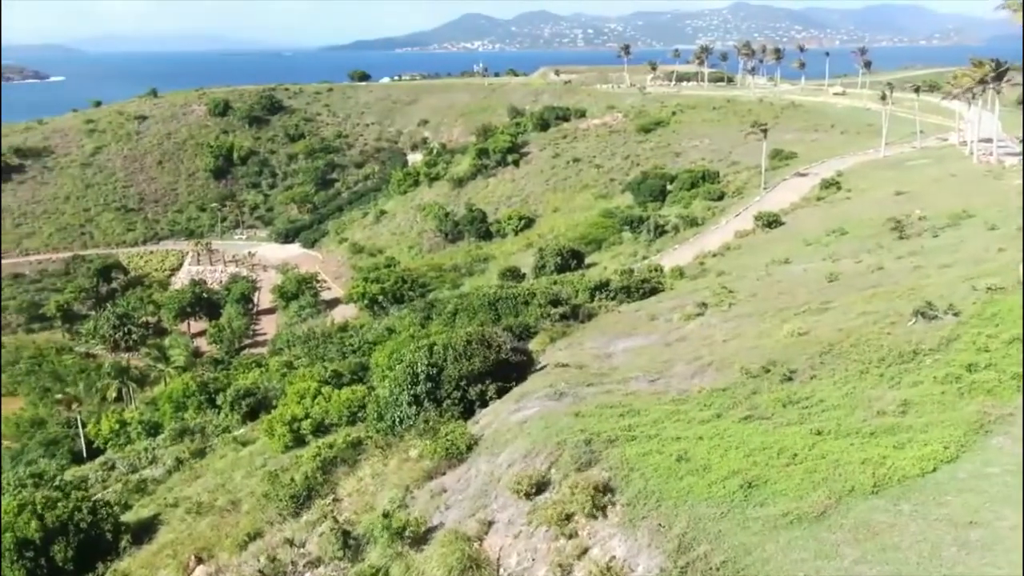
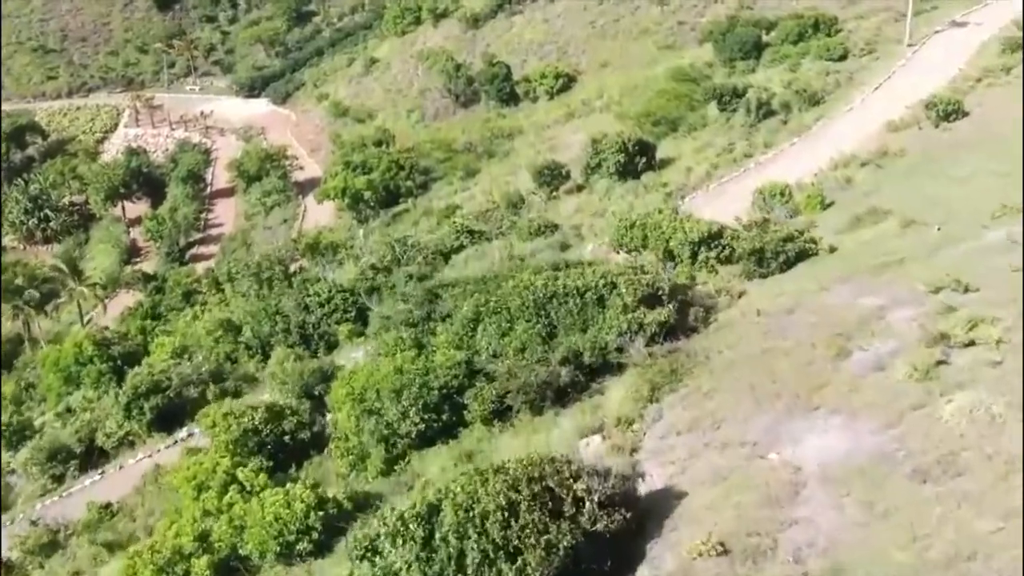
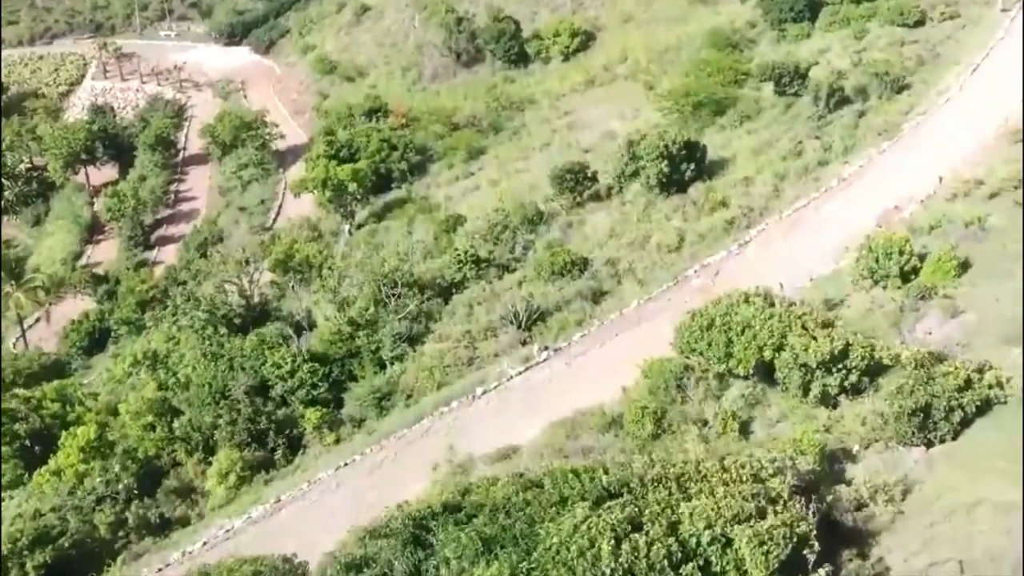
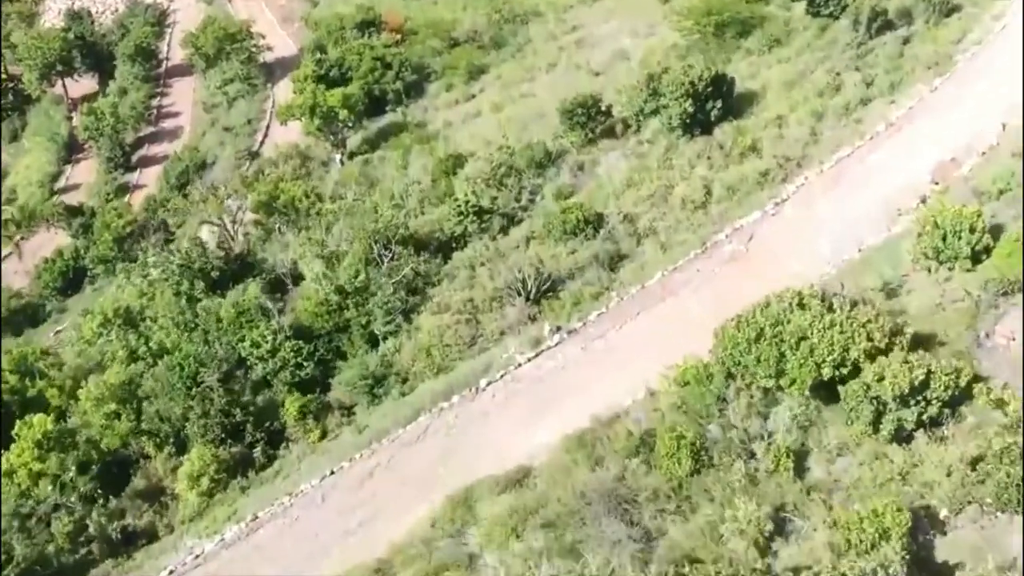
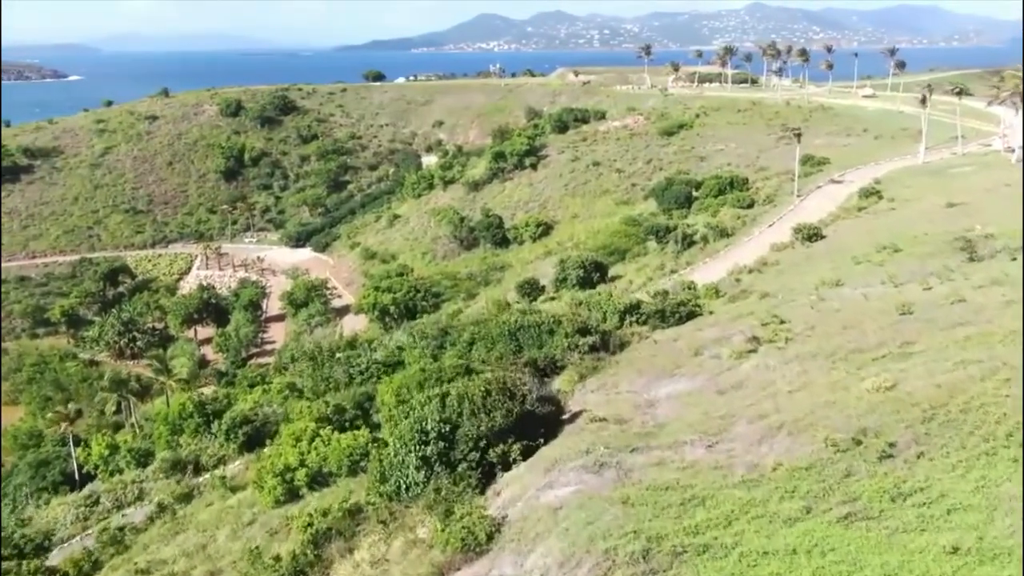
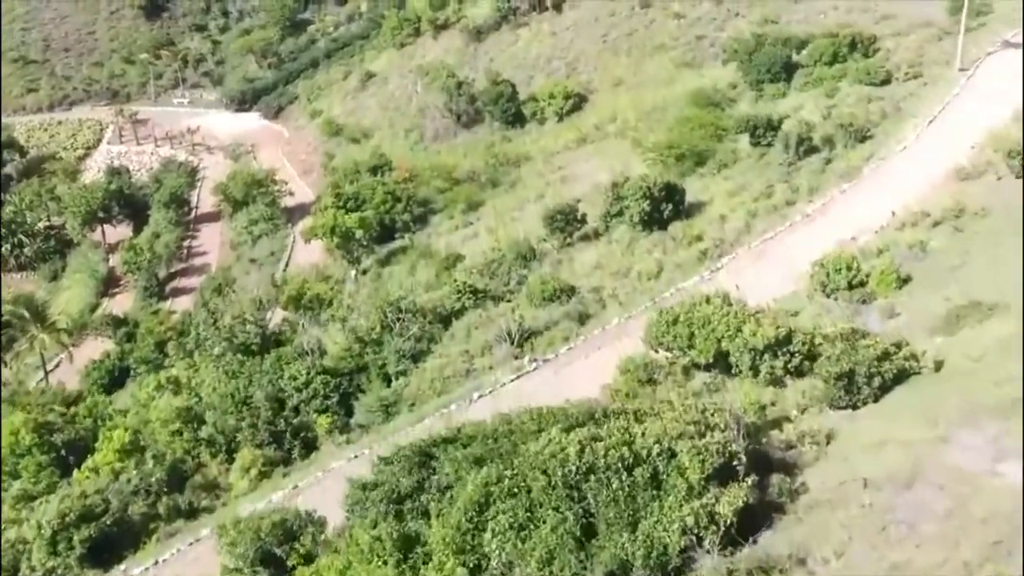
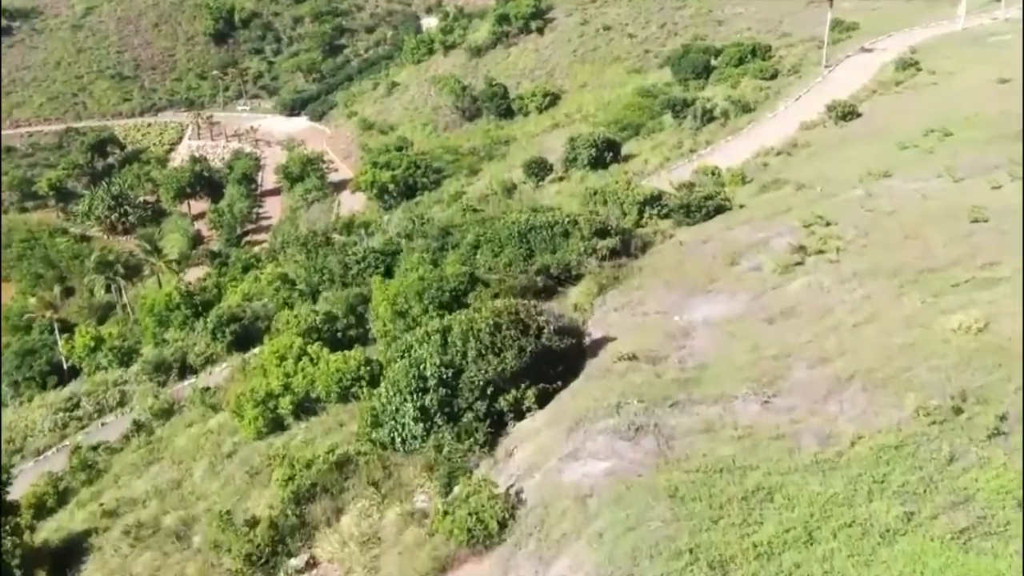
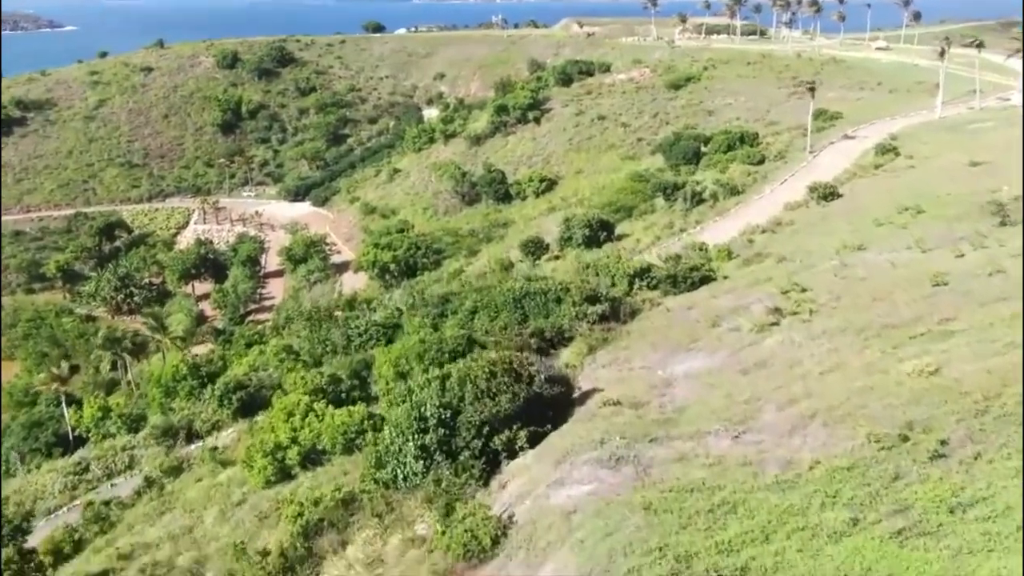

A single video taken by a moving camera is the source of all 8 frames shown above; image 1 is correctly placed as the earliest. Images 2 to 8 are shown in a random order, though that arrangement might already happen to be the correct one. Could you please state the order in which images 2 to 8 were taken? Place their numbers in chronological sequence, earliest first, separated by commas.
5, 8, 7, 2, 6, 3, 4
